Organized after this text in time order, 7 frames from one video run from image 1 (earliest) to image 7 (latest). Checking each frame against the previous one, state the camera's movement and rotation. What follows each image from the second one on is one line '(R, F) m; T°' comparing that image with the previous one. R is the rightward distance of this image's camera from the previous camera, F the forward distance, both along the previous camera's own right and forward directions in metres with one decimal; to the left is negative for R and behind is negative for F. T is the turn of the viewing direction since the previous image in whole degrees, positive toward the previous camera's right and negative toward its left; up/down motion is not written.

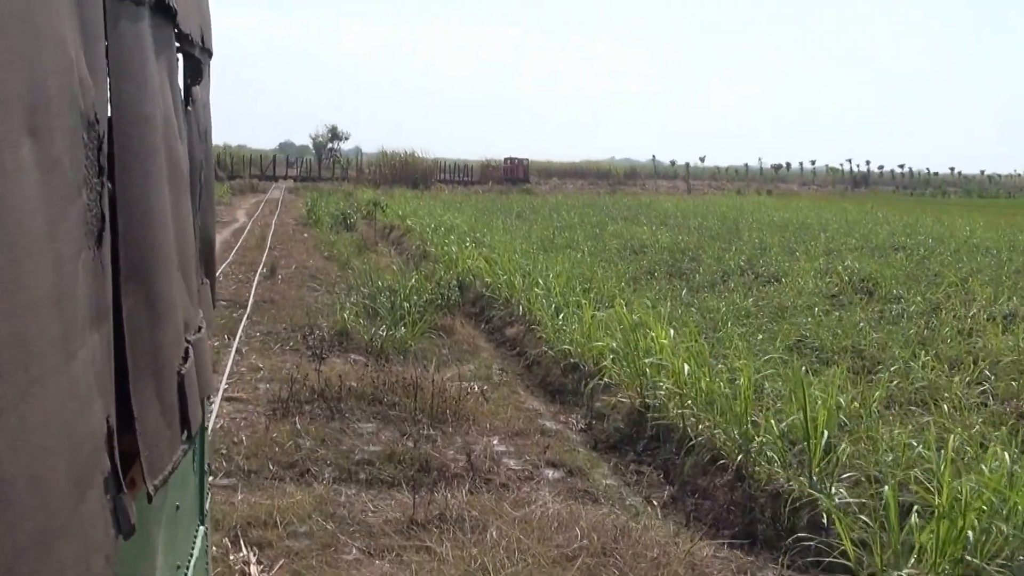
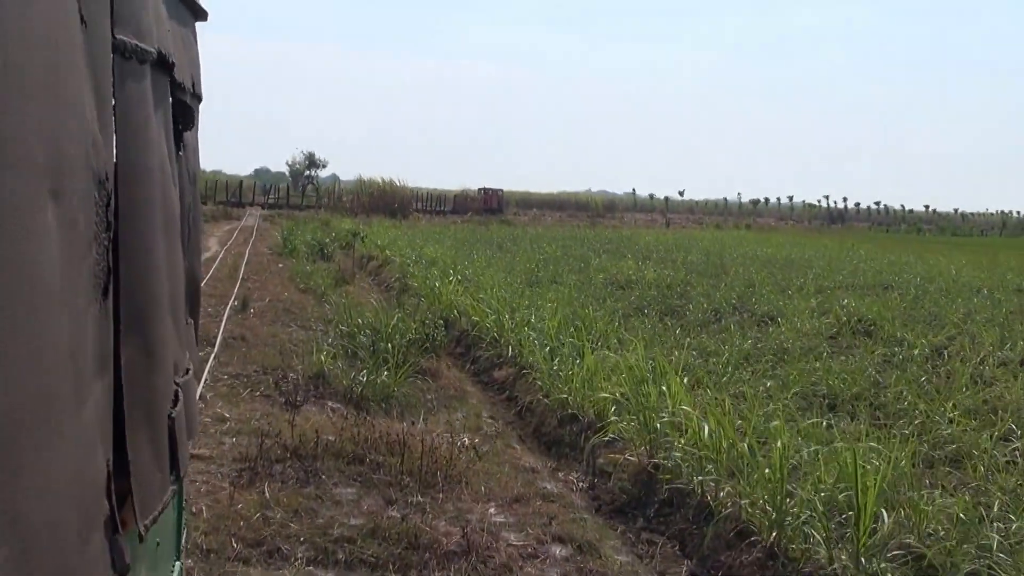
(-0.2, +0.6) m; +2°
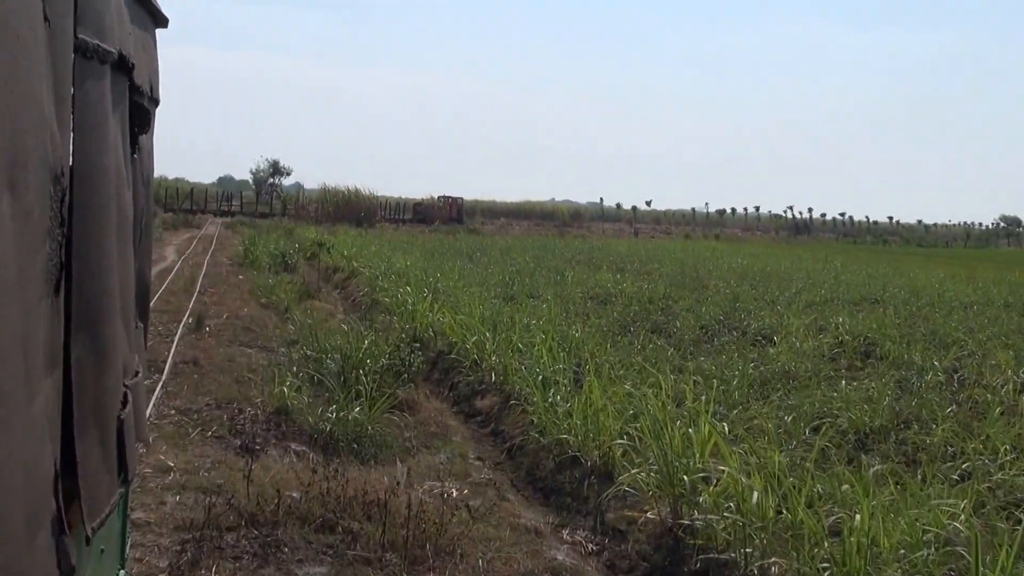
(-0.2, +0.9) m; +3°
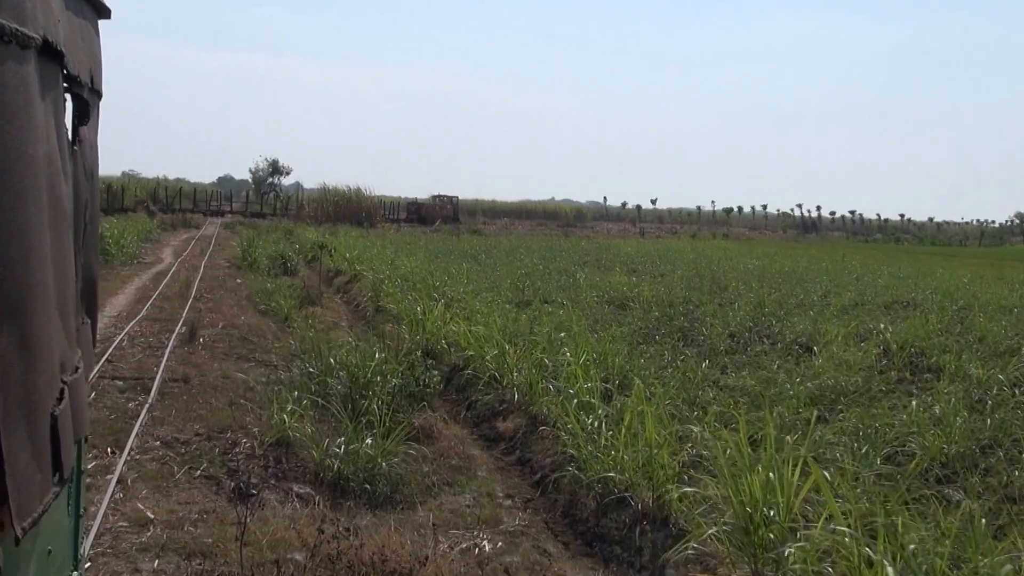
(-0.2, +0.9) m; 0°
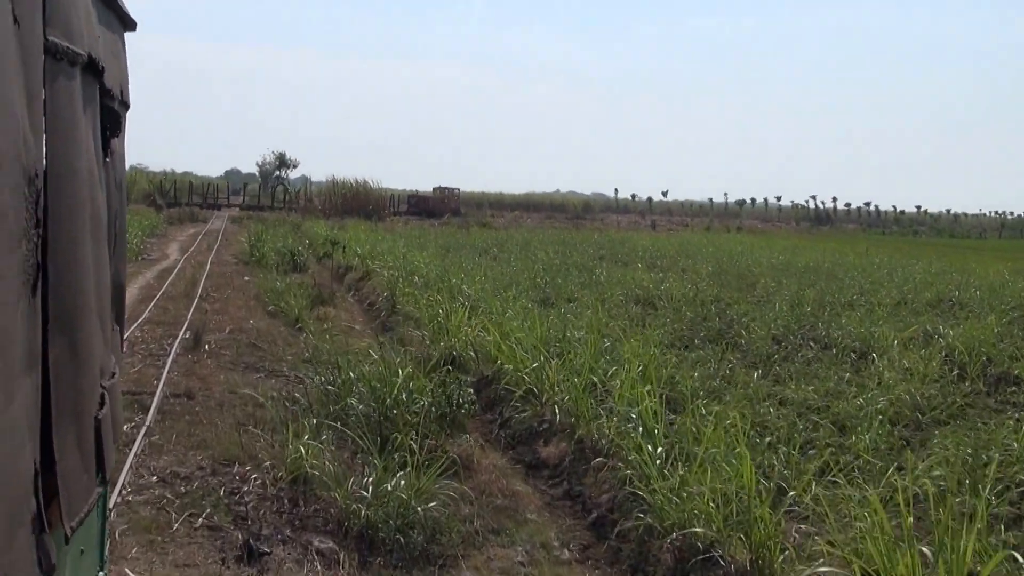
(-0.3, +0.9) m; 0°
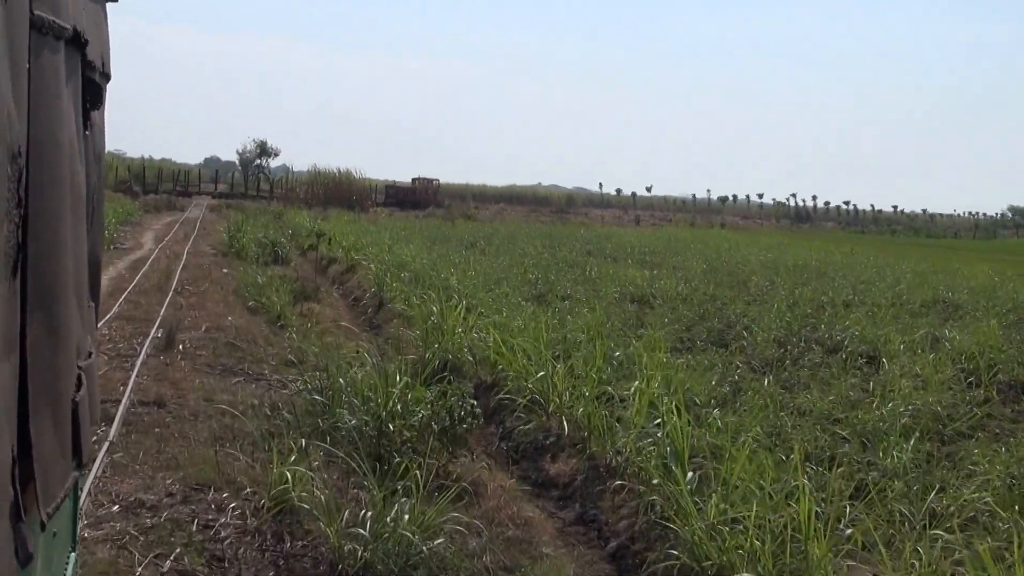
(-0.2, +0.6) m; +1°
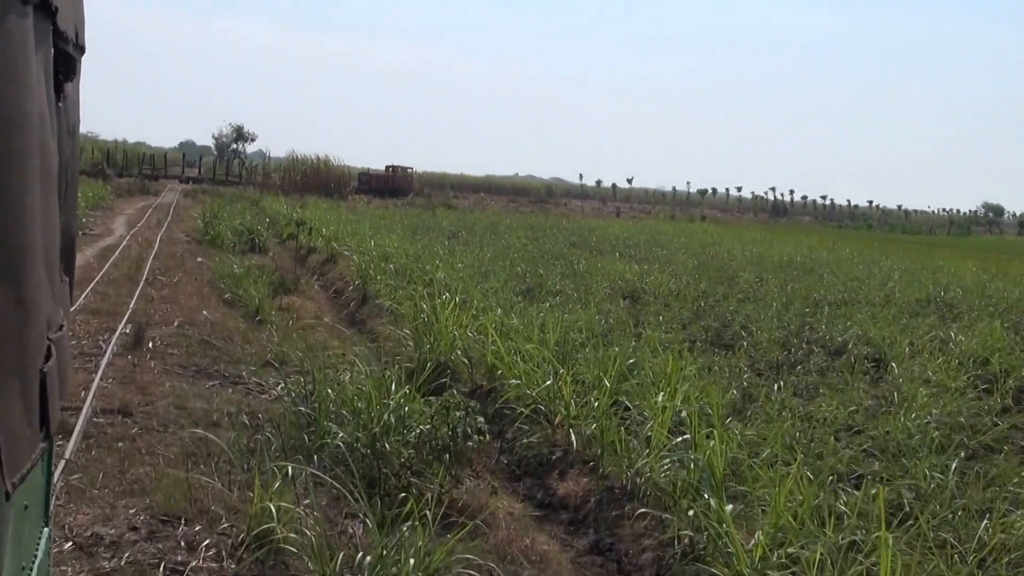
(-0.2, +0.6) m; +2°
